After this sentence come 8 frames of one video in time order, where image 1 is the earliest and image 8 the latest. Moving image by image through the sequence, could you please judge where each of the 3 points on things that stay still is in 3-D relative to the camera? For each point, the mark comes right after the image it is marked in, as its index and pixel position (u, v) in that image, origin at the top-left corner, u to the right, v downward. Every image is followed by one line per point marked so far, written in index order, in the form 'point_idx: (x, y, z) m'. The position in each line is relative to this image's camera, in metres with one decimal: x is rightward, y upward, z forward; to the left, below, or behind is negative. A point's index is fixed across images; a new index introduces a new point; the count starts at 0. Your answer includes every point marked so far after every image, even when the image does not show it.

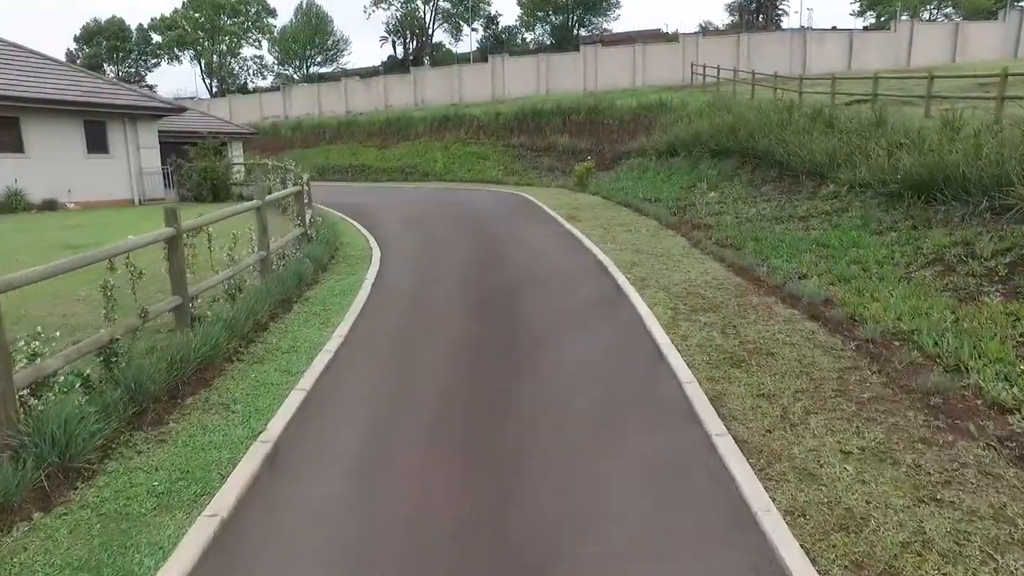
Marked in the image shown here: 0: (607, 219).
0: (+2.0, +1.4, +14.1) m
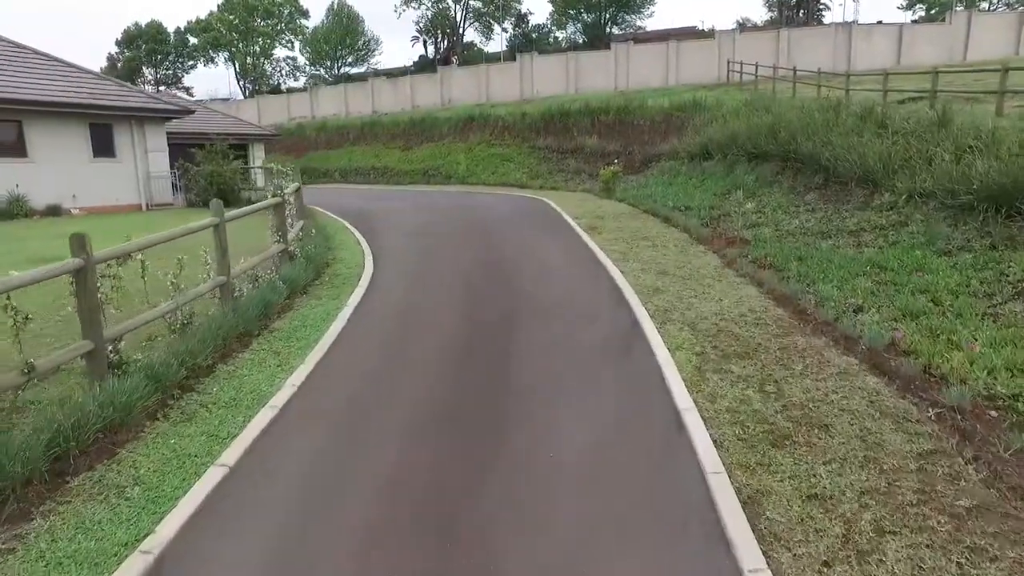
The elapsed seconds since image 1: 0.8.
0: (+2.2, +1.1, +12.8) m
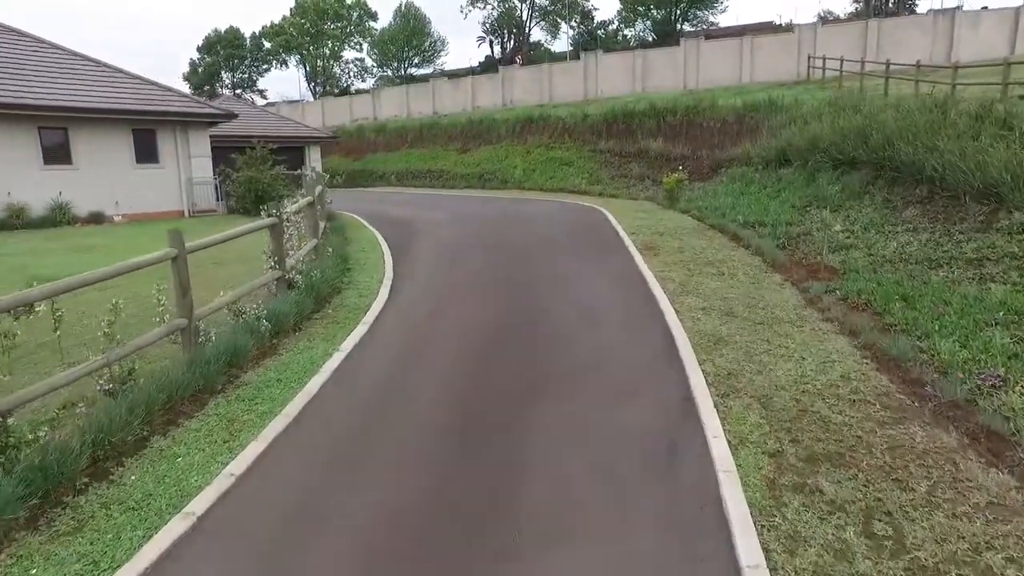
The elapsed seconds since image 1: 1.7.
0: (+2.9, +0.6, +11.1) m
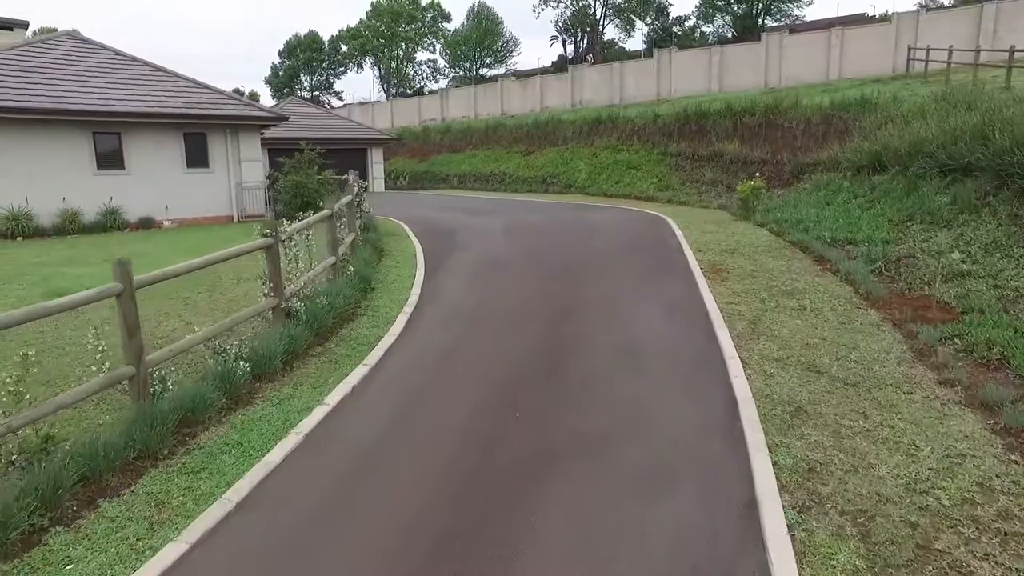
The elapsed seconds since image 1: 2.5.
0: (+3.5, +0.2, +9.4) m
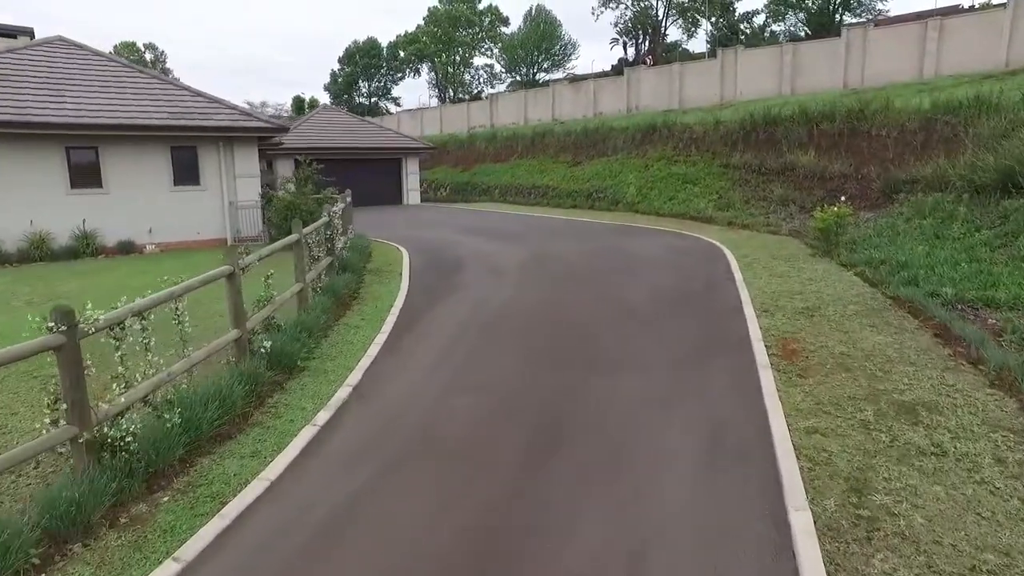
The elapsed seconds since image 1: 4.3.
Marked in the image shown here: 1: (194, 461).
0: (+3.3, -0.7, +6.3) m
1: (-2.4, -1.3, +5.1) m
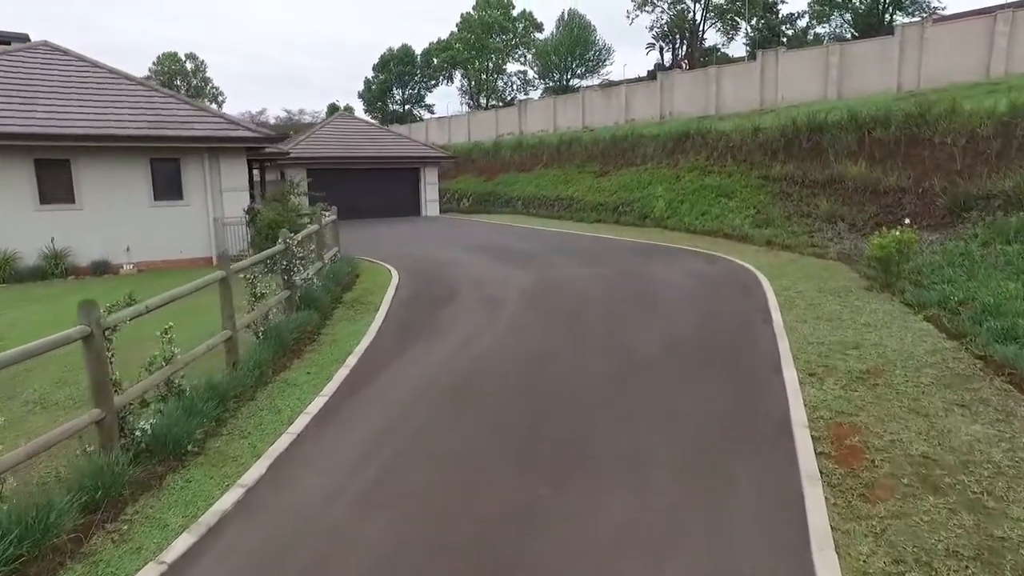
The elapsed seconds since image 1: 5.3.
0: (+2.9, -1.2, +4.3) m
1: (-2.8, -1.7, +3.4) m
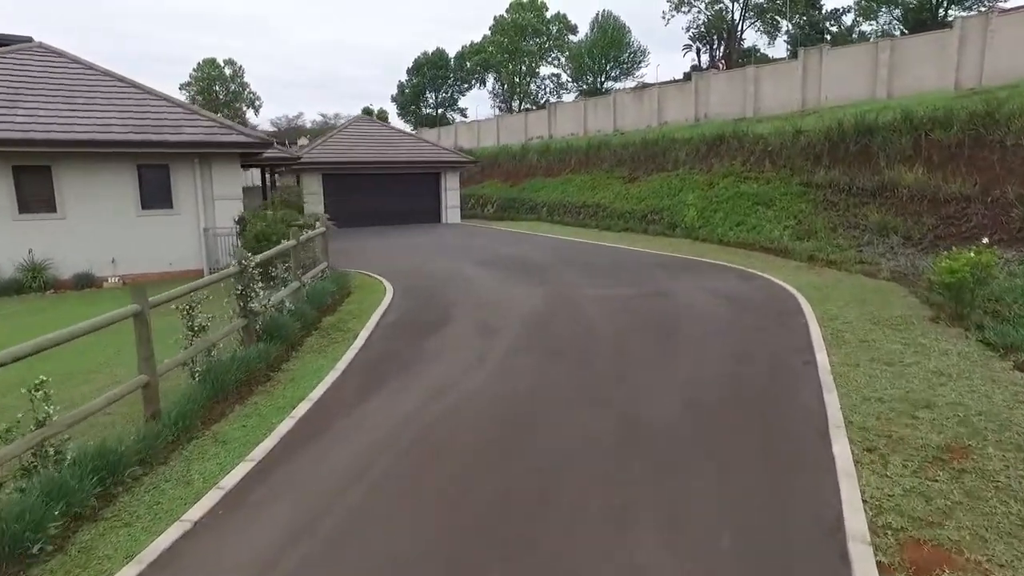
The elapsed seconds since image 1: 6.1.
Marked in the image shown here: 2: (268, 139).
0: (+2.5, -1.6, +2.7) m
1: (-3.2, -2.0, +2.1) m
2: (-5.4, +3.4, +15.1) m
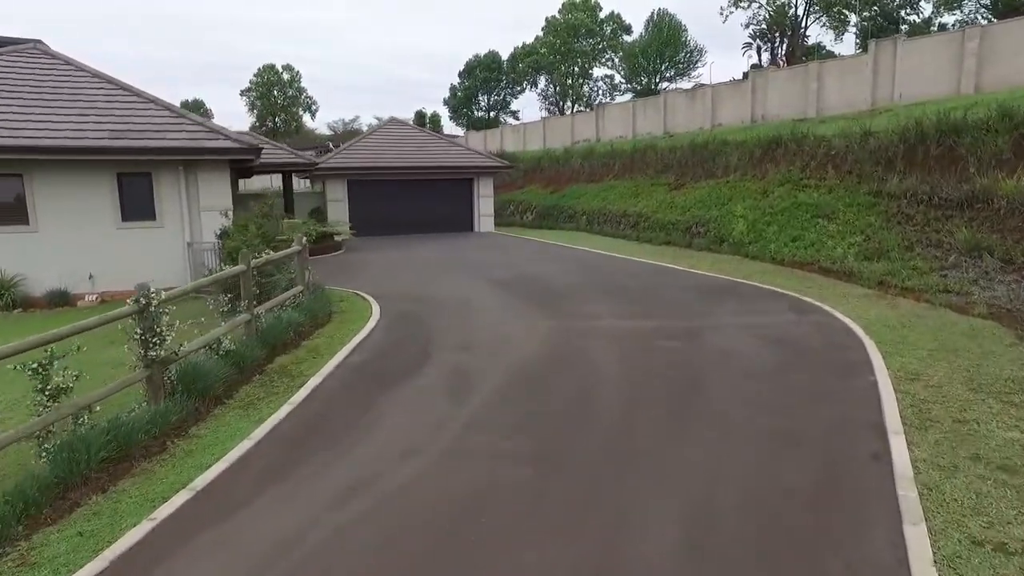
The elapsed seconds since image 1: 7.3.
0: (+1.8, -2.0, +0.6) m
1: (-4.0, -2.4, +0.5) m
2: (-5.1, +3.0, +13.7) m
